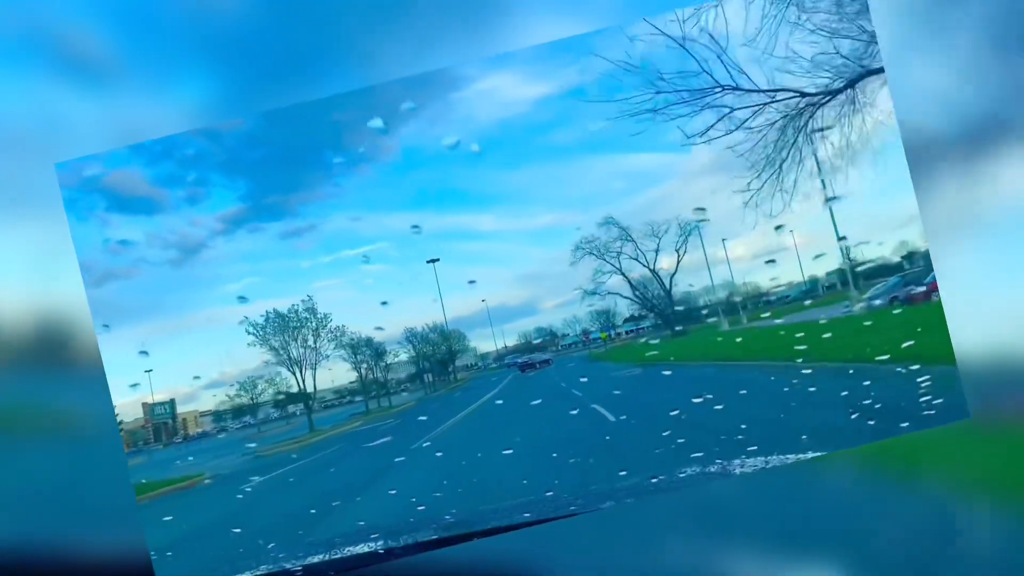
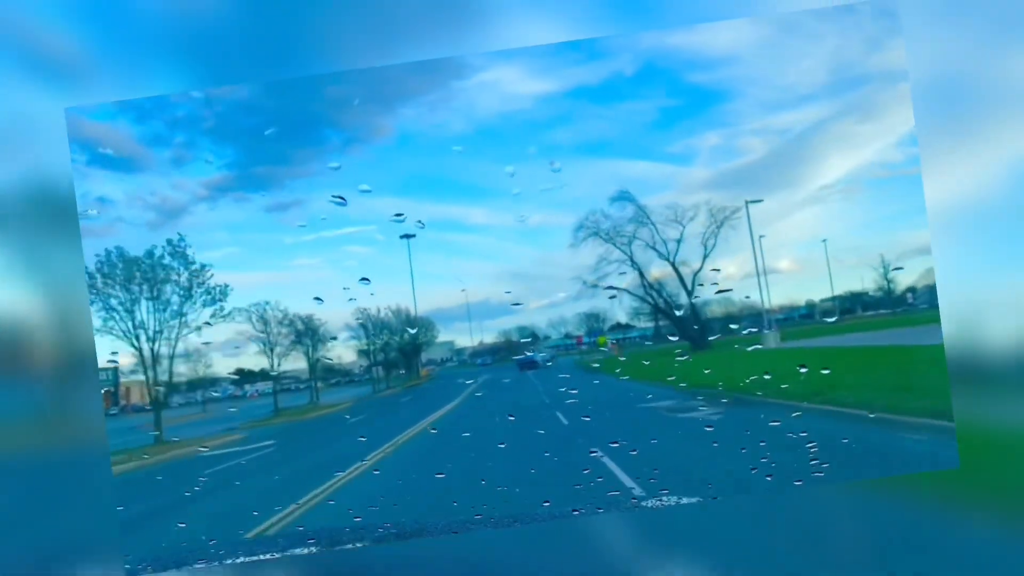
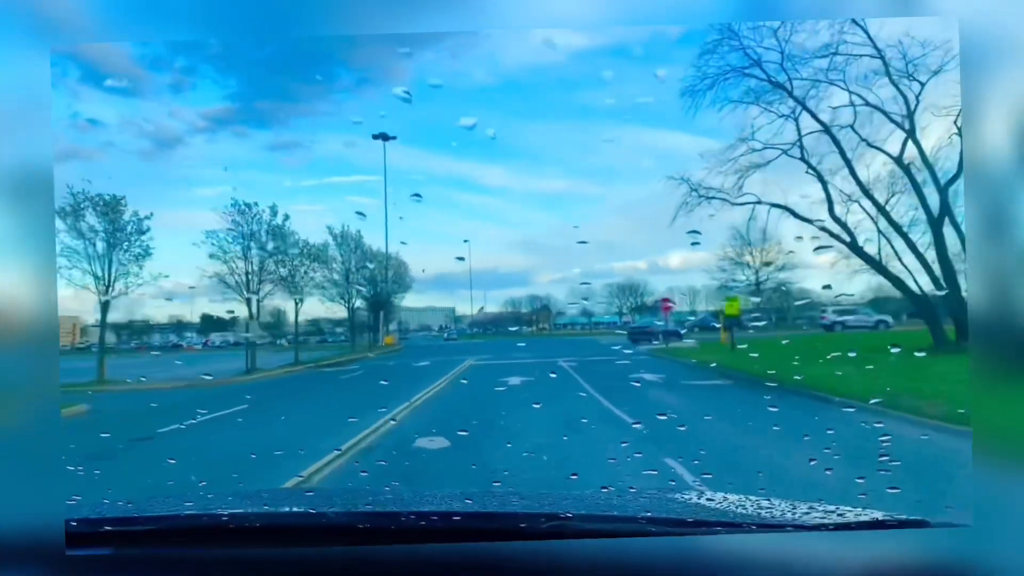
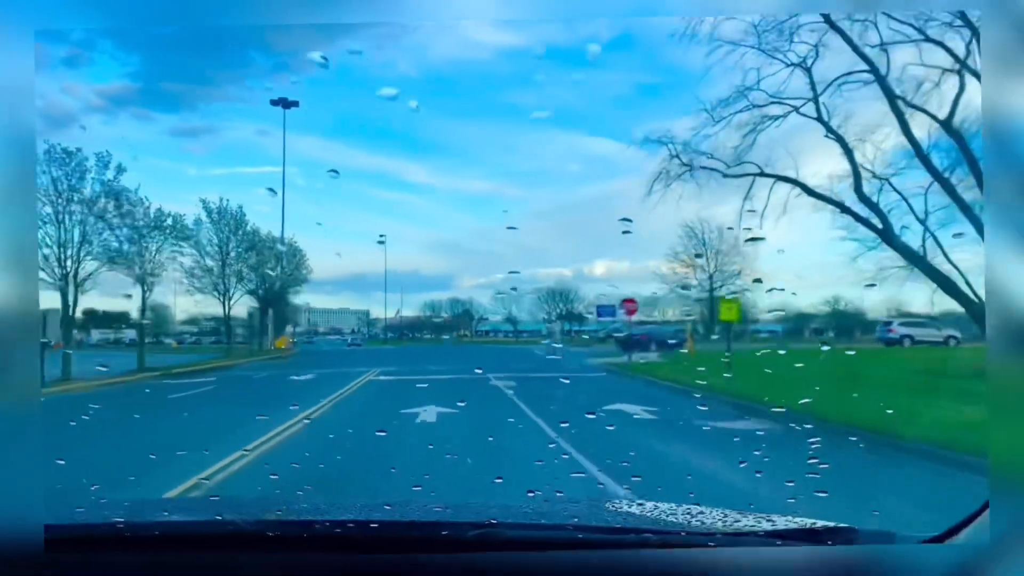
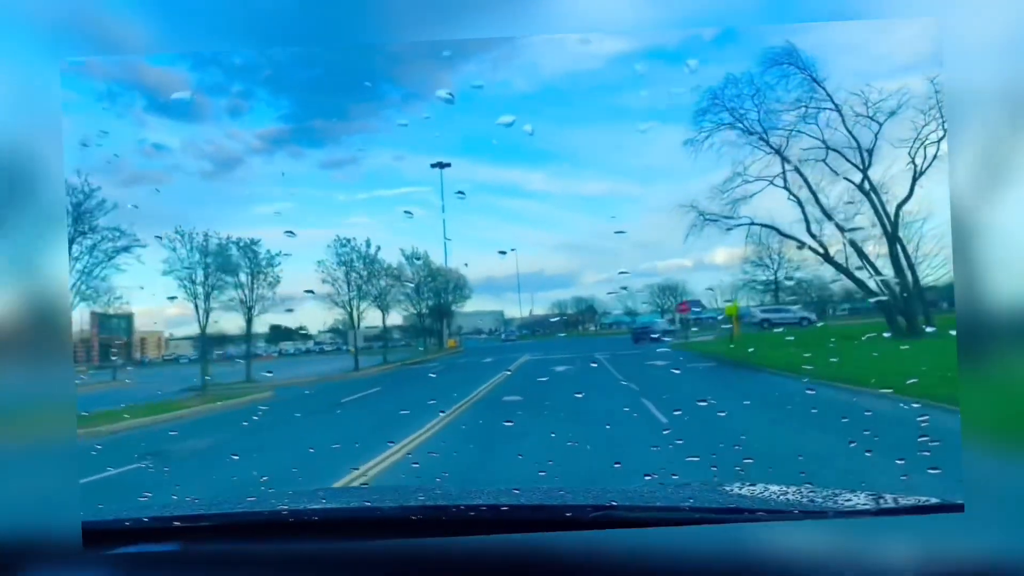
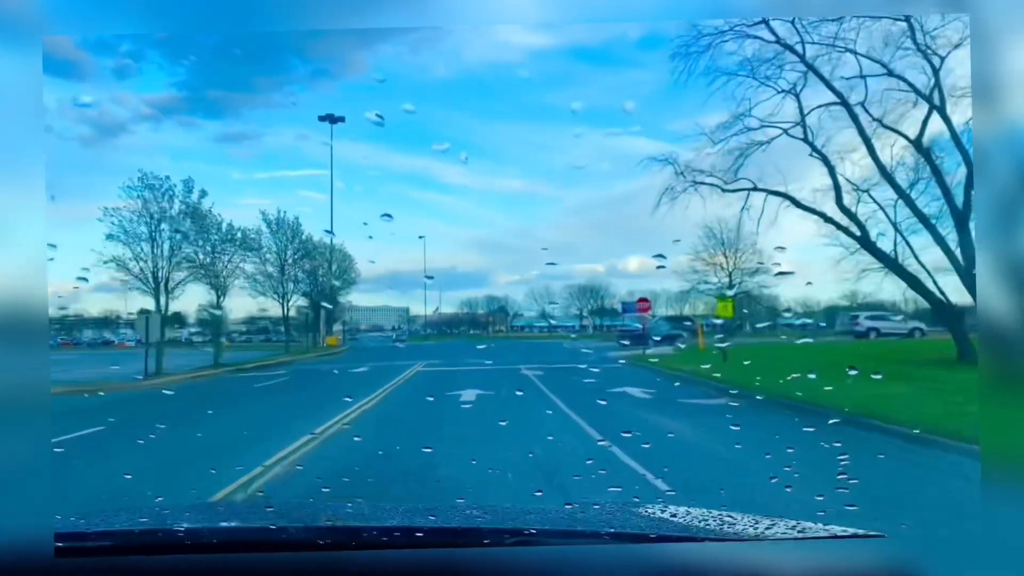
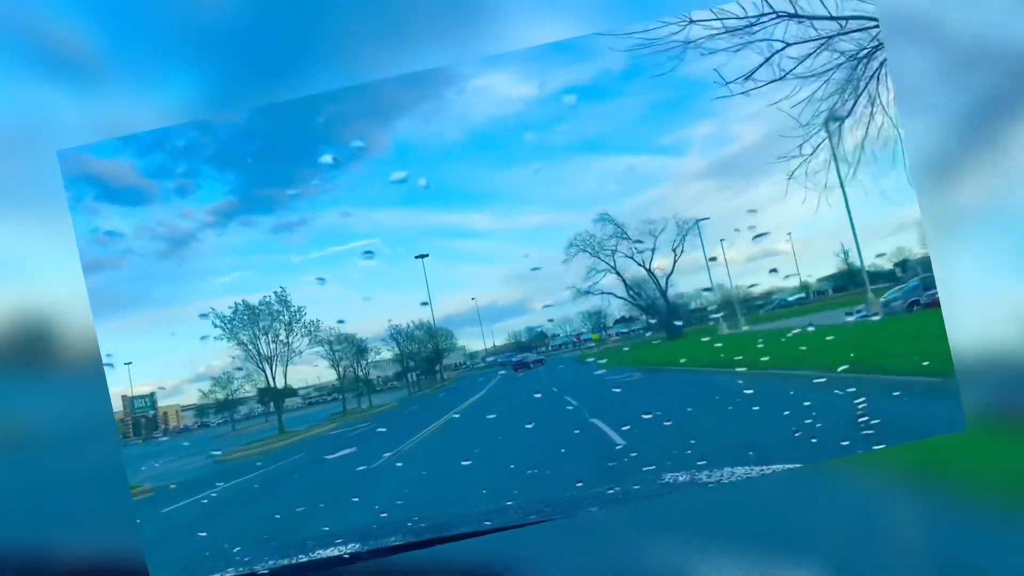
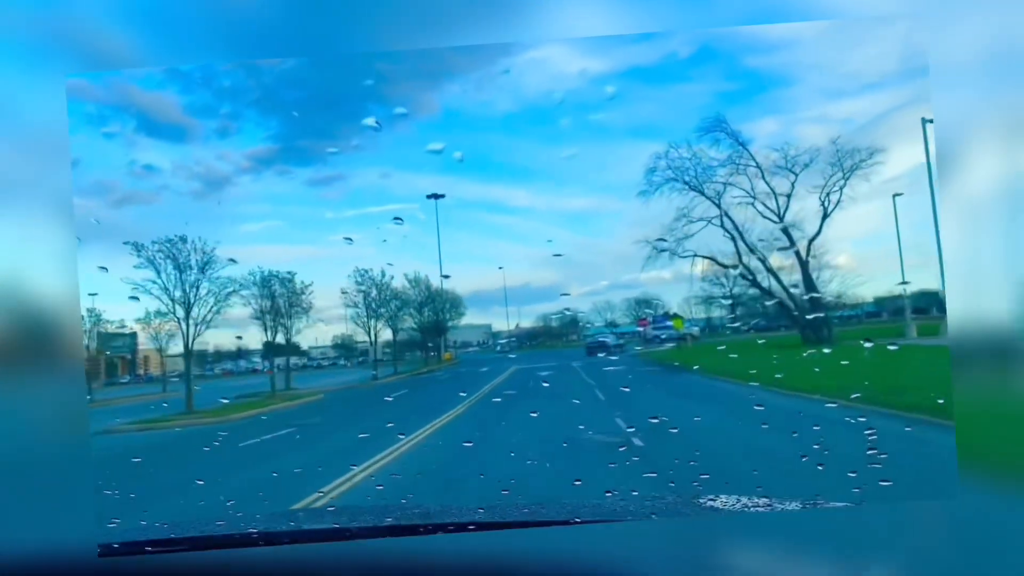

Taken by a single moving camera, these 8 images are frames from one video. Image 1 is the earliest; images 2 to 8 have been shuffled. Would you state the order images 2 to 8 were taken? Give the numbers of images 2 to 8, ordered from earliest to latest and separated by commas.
7, 2, 8, 5, 3, 6, 4
